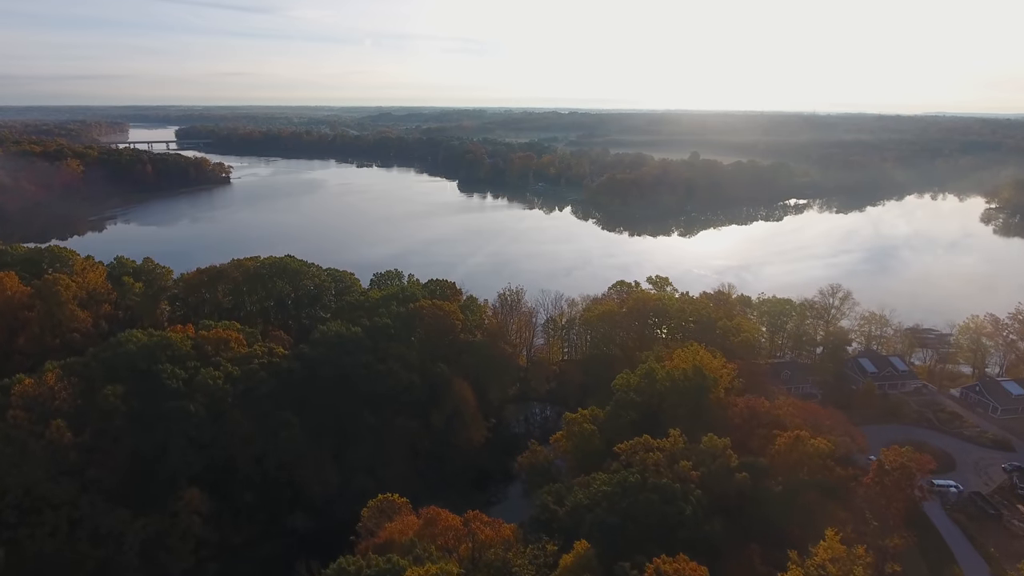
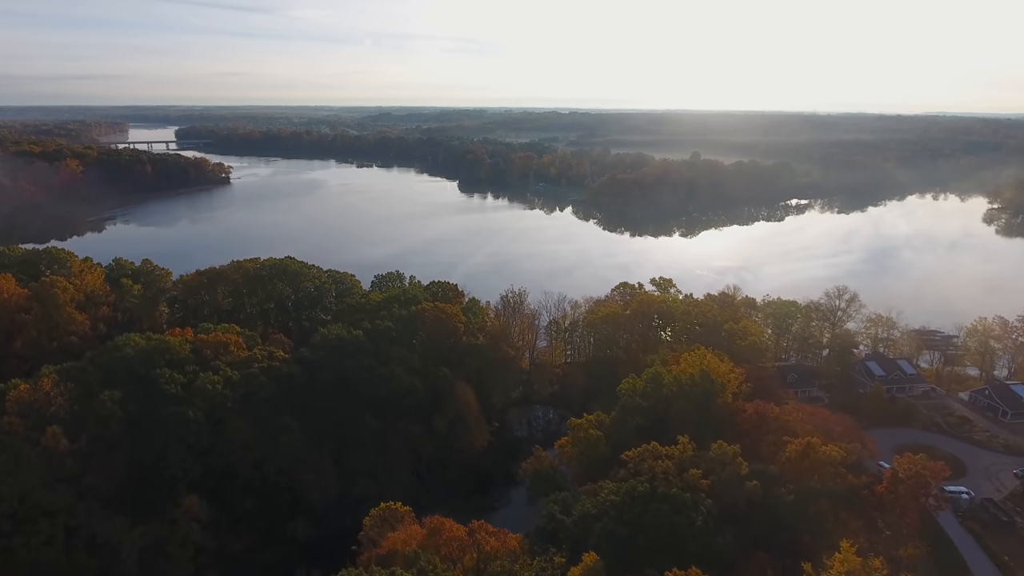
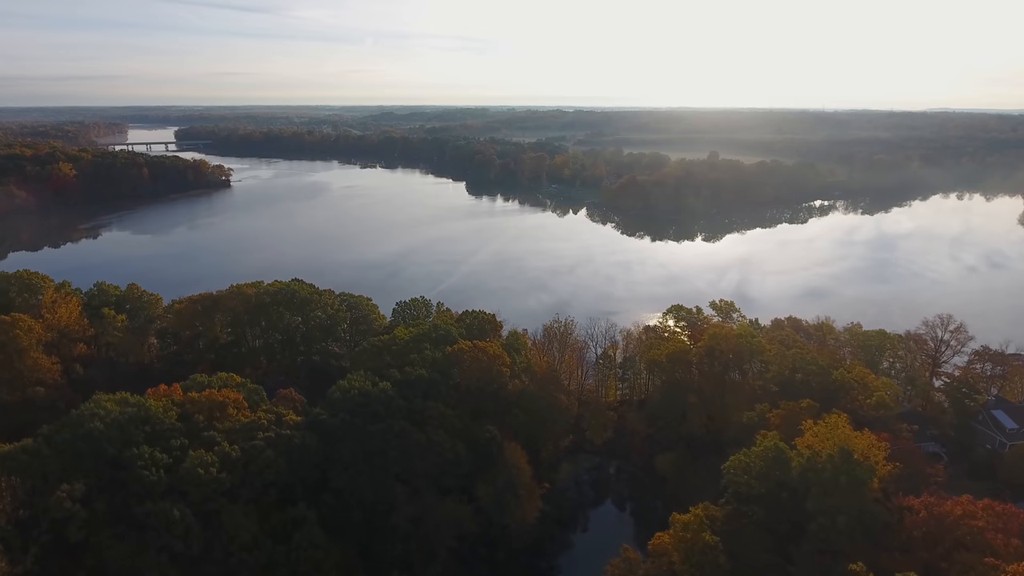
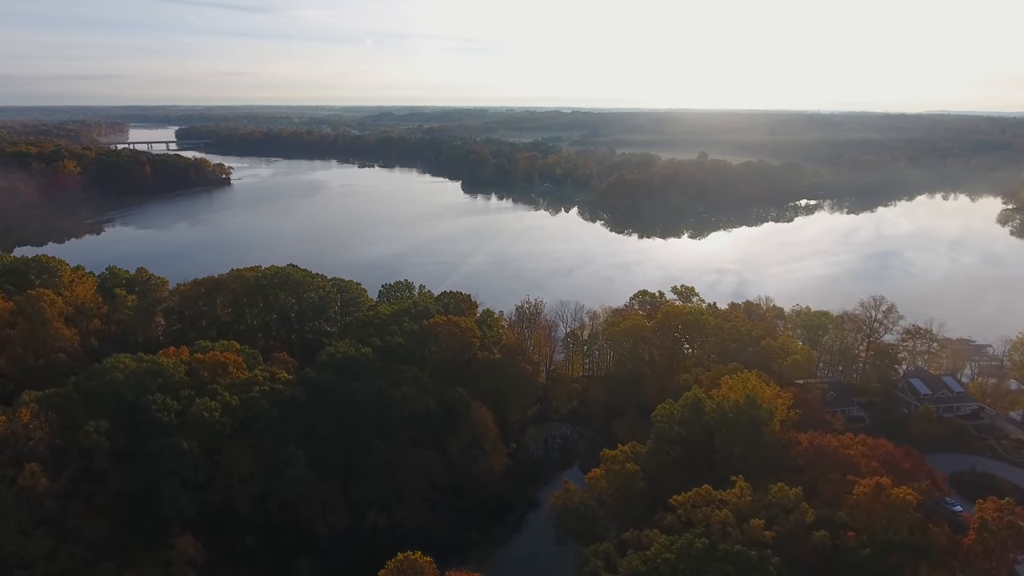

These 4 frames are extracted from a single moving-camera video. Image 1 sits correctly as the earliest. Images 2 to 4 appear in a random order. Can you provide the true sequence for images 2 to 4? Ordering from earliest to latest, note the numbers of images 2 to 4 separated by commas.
2, 4, 3
